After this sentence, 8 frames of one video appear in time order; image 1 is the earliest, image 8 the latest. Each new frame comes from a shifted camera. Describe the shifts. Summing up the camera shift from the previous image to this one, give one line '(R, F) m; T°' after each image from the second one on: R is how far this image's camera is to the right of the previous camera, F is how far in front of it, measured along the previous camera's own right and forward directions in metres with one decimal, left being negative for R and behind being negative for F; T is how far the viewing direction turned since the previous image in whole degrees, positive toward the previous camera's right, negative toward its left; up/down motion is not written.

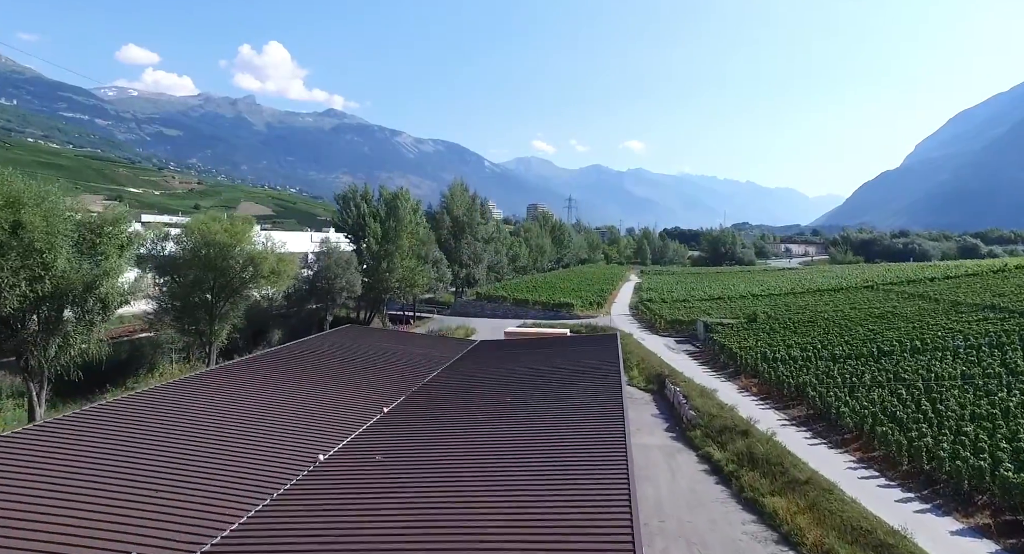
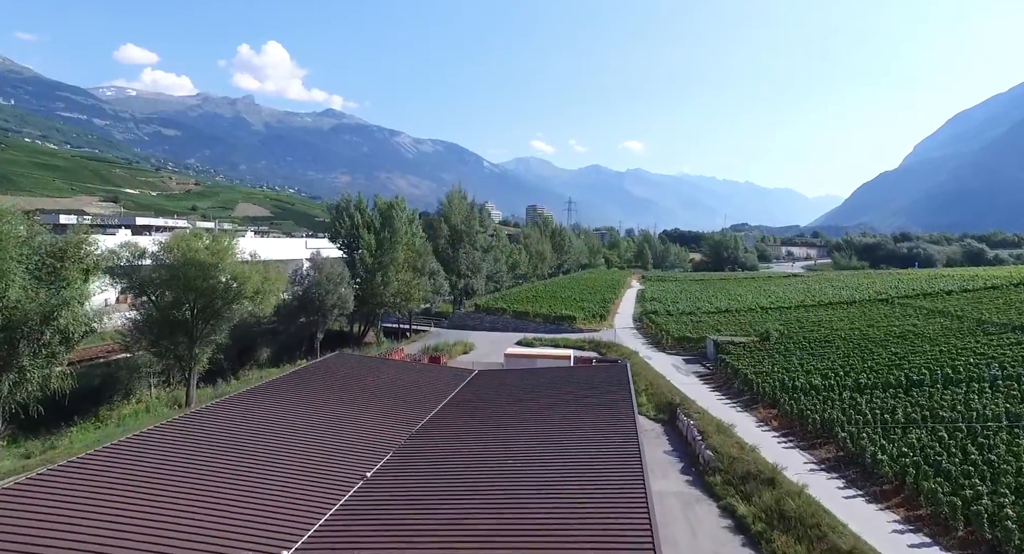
(-0.1, +1.3) m; 0°
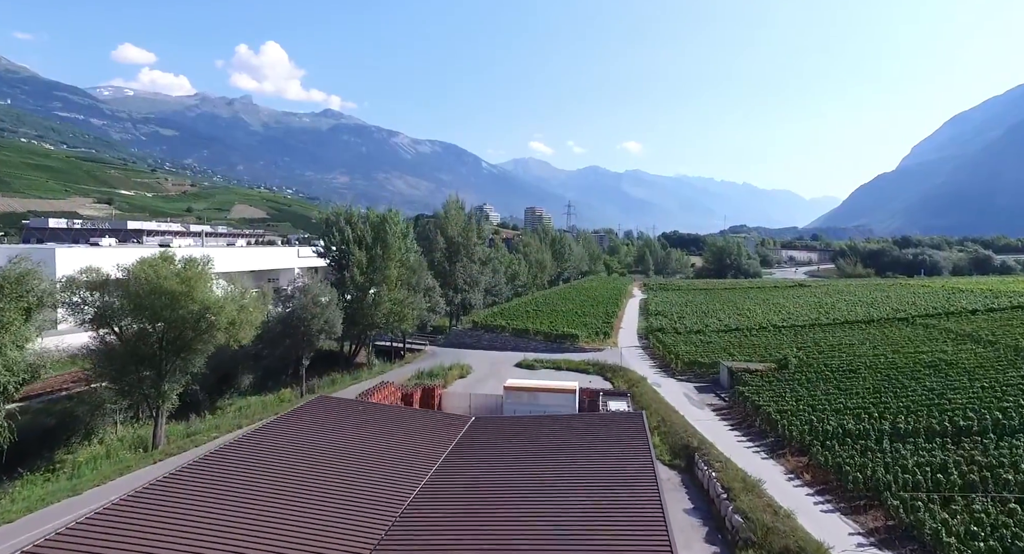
(-0.1, +1.7) m; 0°
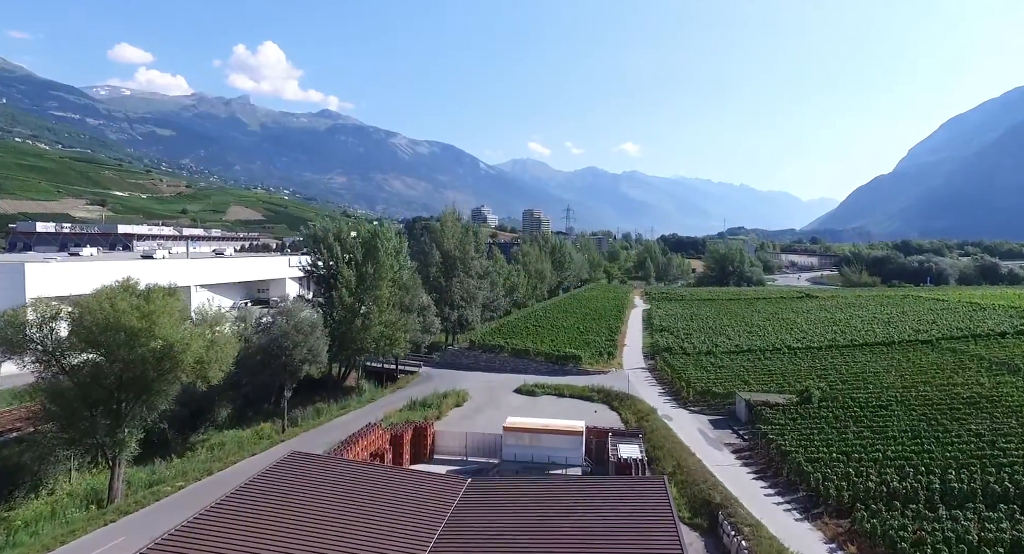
(-0.1, +1.8) m; 0°
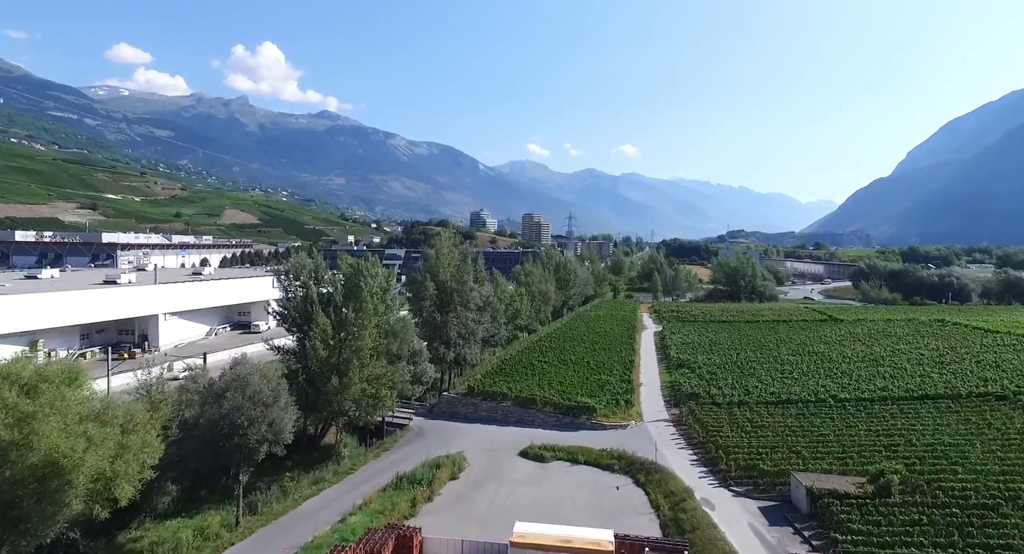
(-0.3, +4.0) m; 0°
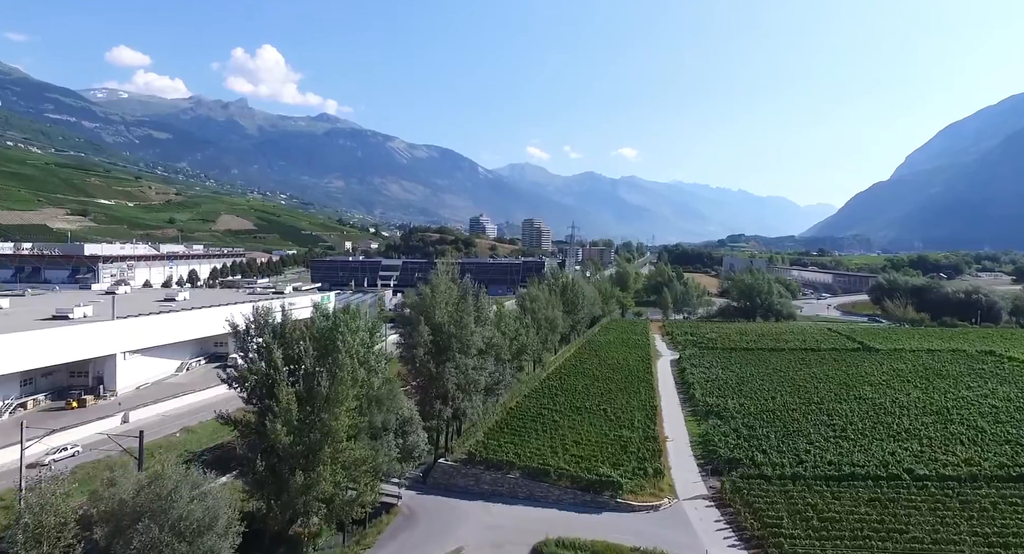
(-0.4, +4.4) m; 0°
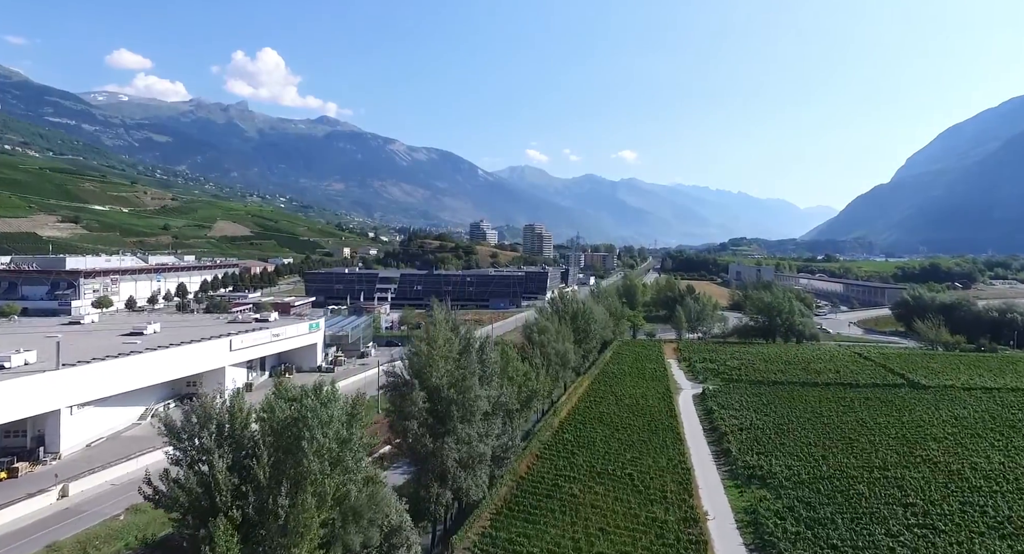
(-0.5, +4.6) m; 0°
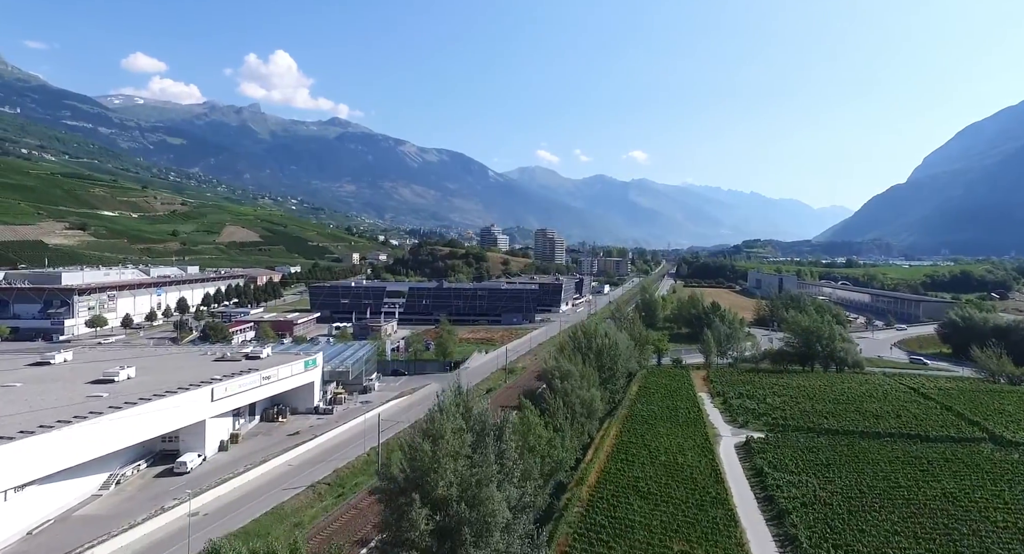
(-0.5, +5.1) m; -1°
